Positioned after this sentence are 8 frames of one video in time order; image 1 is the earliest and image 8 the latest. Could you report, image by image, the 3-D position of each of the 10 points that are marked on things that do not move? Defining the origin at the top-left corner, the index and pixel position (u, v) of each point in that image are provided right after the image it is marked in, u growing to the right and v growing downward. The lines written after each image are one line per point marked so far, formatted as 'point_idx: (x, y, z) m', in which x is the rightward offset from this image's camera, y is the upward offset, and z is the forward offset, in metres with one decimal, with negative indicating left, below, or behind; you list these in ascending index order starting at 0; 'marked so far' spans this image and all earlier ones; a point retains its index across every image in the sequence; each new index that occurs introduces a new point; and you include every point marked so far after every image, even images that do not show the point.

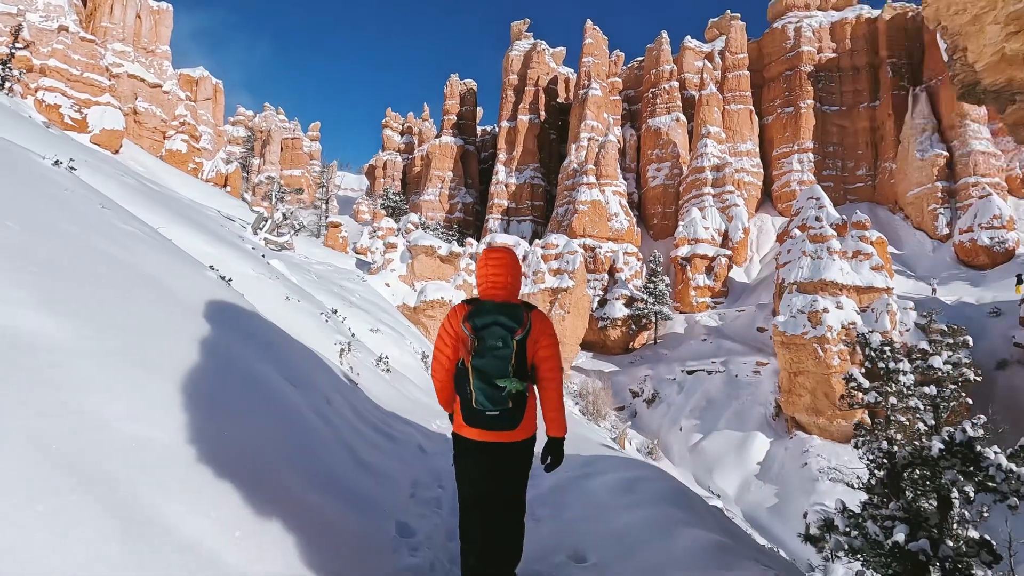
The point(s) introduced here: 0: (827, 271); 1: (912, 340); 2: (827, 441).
0: (+13.1, +0.7, +19.8) m
1: (+15.5, -2.0, +18.3) m
2: (+12.3, -6.0, +18.6) m
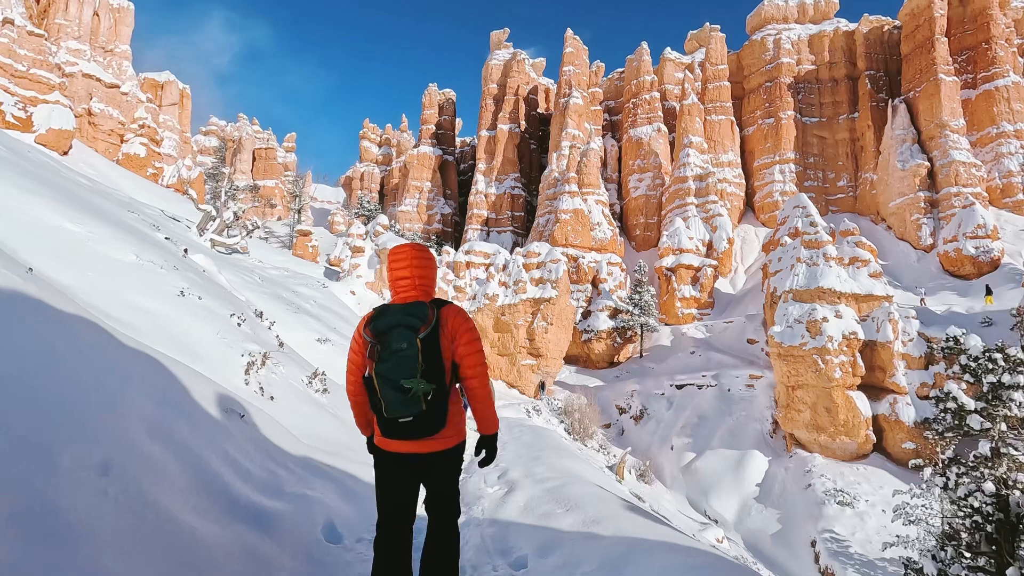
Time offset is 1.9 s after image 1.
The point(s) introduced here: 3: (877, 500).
0: (+12.3, +0.4, +18.8) m
1: (+14.8, -2.3, +17.4) m
2: (+11.6, -6.2, +17.4) m
3: (+11.9, -6.9, +15.5) m
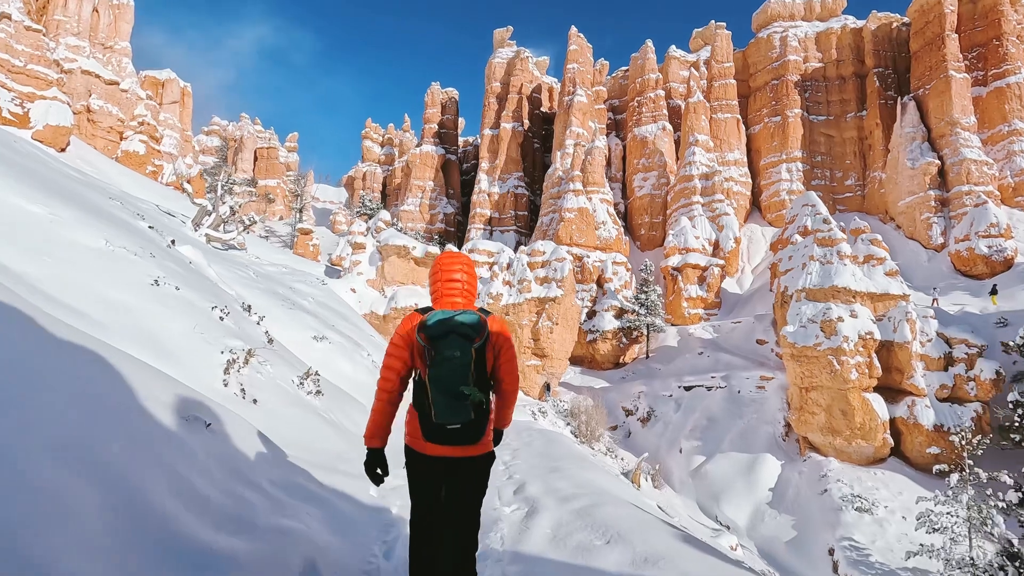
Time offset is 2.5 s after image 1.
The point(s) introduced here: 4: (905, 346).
0: (+12.5, +0.4, +18.2) m
1: (+15.0, -2.2, +16.8) m
2: (+11.7, -6.2, +16.8) m
3: (+12.0, -6.8, +14.9) m
4: (+13.7, -2.0, +16.6) m
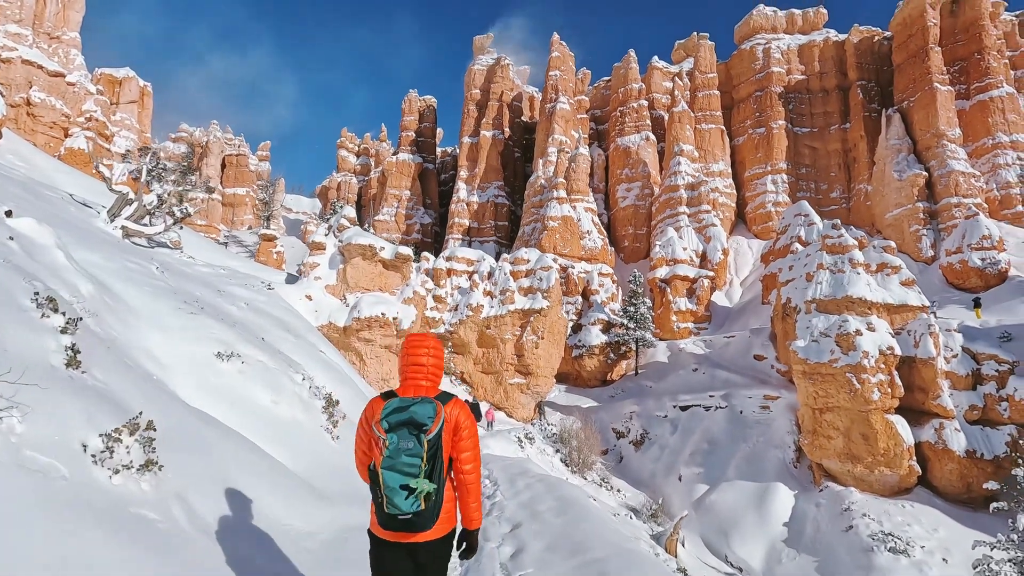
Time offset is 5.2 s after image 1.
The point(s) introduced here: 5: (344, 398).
0: (+12.0, +0.1, +16.7) m
1: (+14.5, -2.6, +15.3) m
2: (+11.2, -6.5, +15.1) m
3: (+11.6, -7.1, +13.2) m
4: (+13.2, -2.3, +15.0) m
5: (-4.0, -2.6, +11.3) m
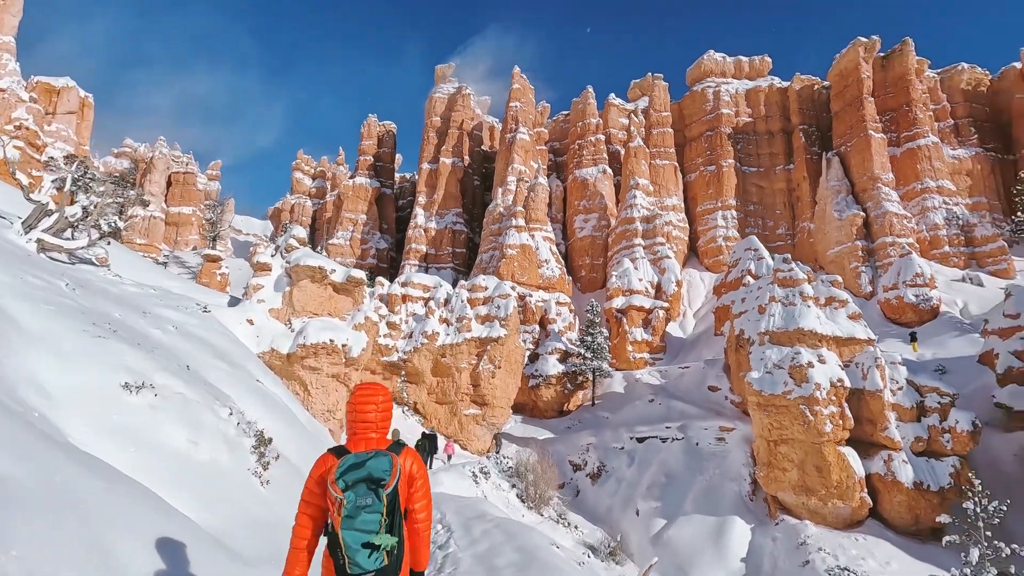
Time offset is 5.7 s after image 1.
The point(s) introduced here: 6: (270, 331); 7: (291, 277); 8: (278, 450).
0: (+10.5, -1.1, +17.2) m
1: (+13.1, -3.7, +15.8) m
2: (+9.8, -7.6, +15.1) m
3: (+10.3, -8.0, +13.1) m
4: (+11.8, -3.4, +15.4) m
5: (-5.0, -3.1, +10.2) m
6: (-8.7, -1.6, +17.4) m
7: (-8.6, +0.4, +18.6) m
8: (-4.6, -3.1, +9.3) m
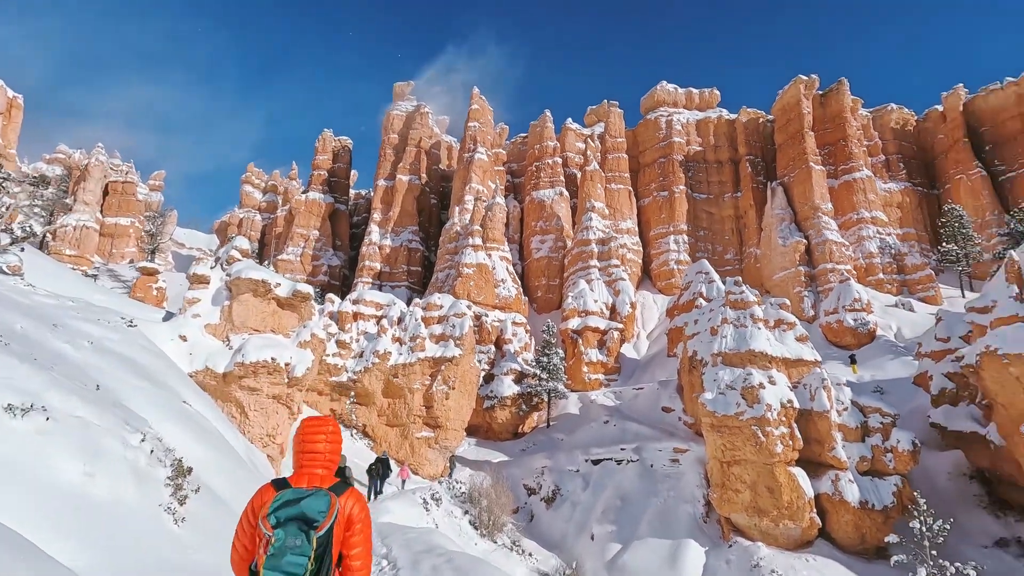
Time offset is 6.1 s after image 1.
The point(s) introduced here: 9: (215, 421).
0: (+8.9, -1.9, +17.5) m
1: (+11.6, -4.5, +16.3) m
2: (+8.3, -8.3, +15.1) m
3: (+9.0, -8.7, +13.2) m
4: (+10.4, -4.2, +15.8) m
5: (-5.8, -3.3, +9.1) m
6: (-10.2, -2.0, +16.0) m
7: (-10.2, -0.1, +17.3) m
8: (-5.4, -3.3, +8.3) m
9: (-7.7, -3.4, +12.4) m
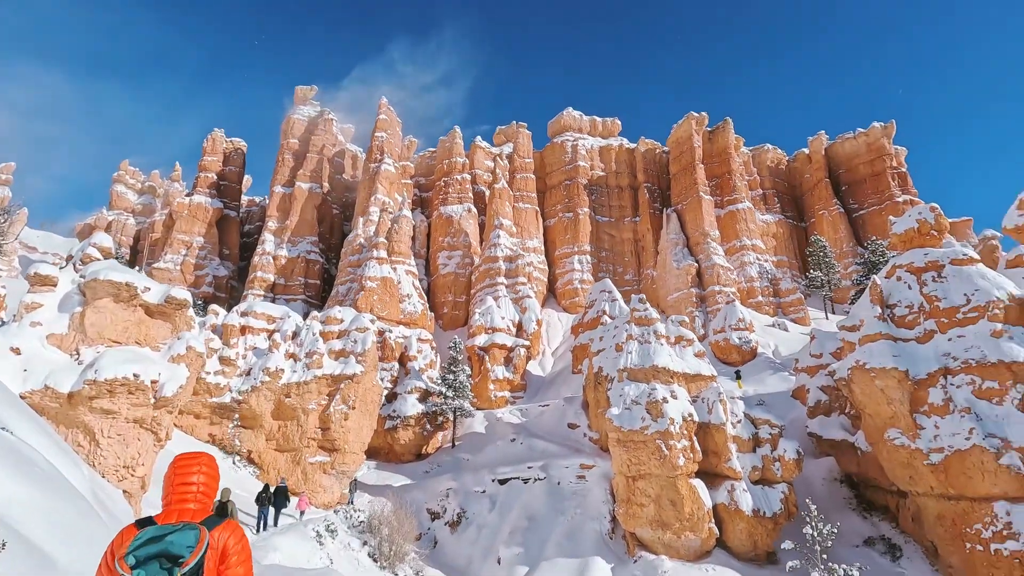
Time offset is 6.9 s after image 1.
0: (+5.6, -2.6, +18.2) m
1: (+8.4, -5.3, +17.4) m
2: (+5.4, -8.9, +15.4) m
3: (+6.4, -9.2, +13.7) m
4: (+7.3, -4.9, +16.7) m
5: (-7.3, -3.3, +7.0) m
6: (-12.9, -2.1, +12.9) m
7: (-13.0, -0.3, +14.3) m
8: (-6.7, -3.3, +6.3) m
9: (-9.7, -3.5, +9.8) m
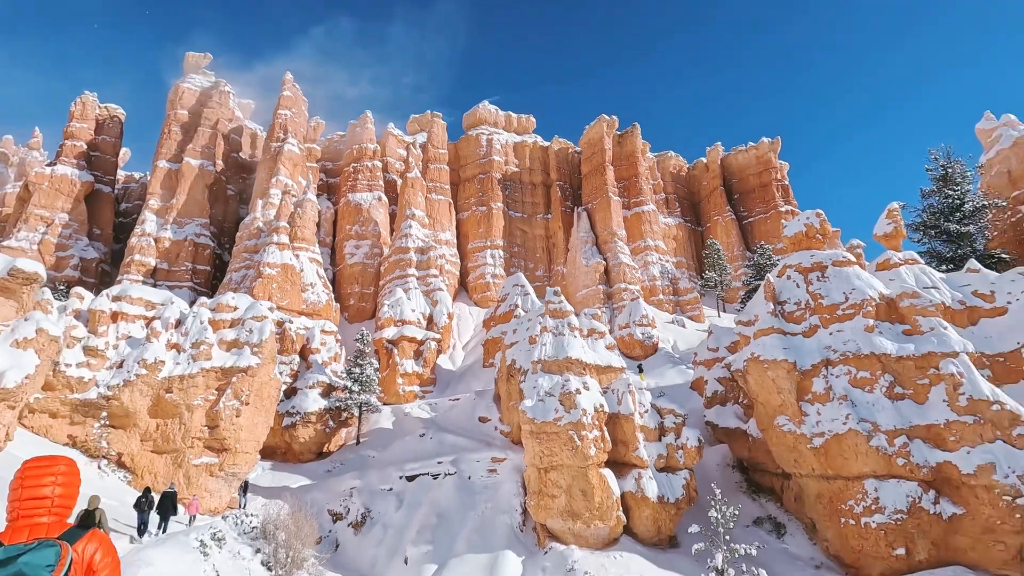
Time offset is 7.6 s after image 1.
0: (+2.4, -2.4, +18.3) m
1: (+5.2, -5.1, +18.1) m
2: (+2.5, -8.6, +15.7) m
3: (+3.8, -9.1, +14.2) m
4: (+4.2, -4.7, +17.2) m
5: (-8.3, -2.9, +5.0) m
6: (-14.8, -1.5, +9.8) m
7: (-15.2, +0.4, +11.1) m
8: (-7.6, -3.0, +4.4) m
9: (-11.2, -3.0, +7.3) m
